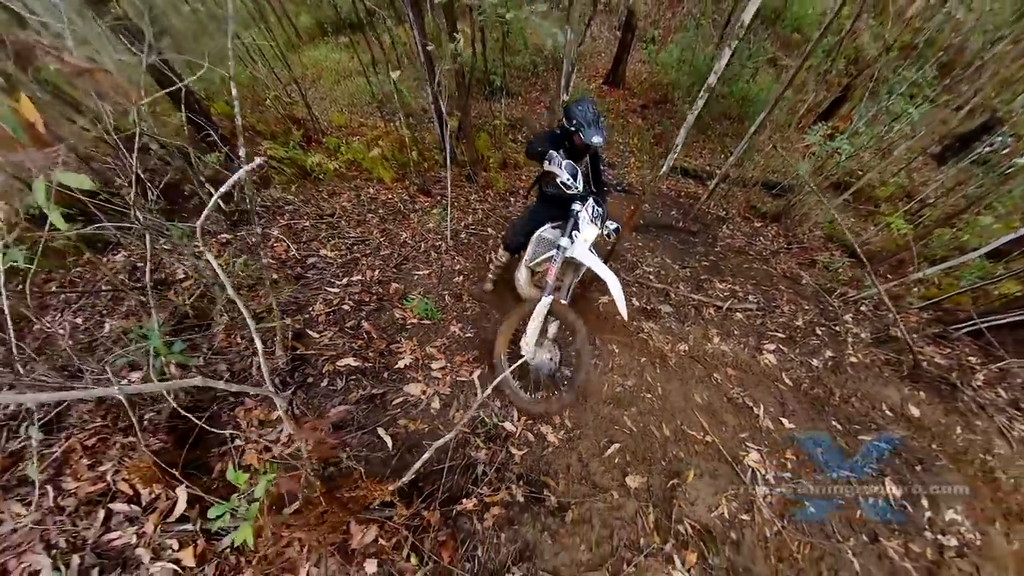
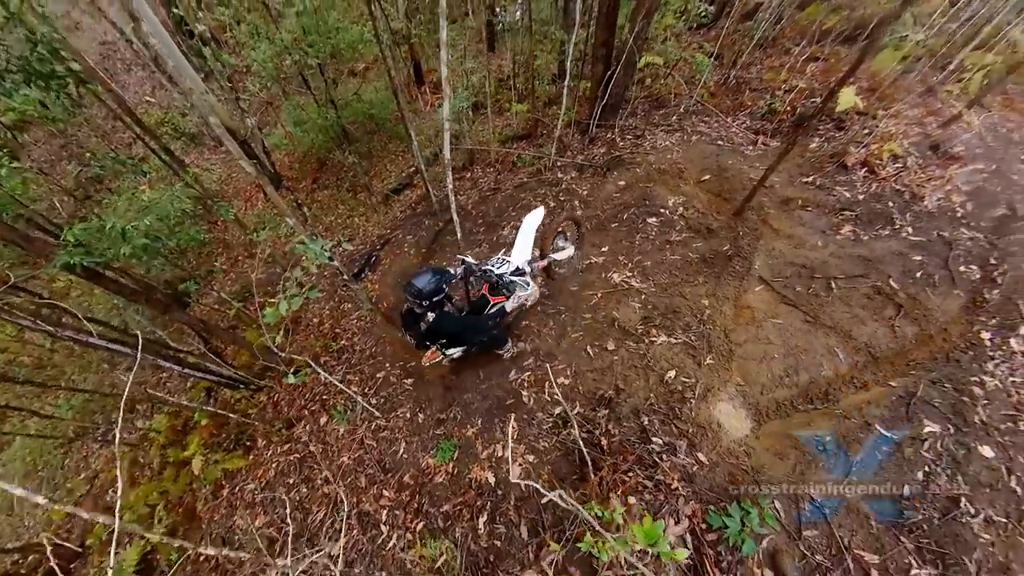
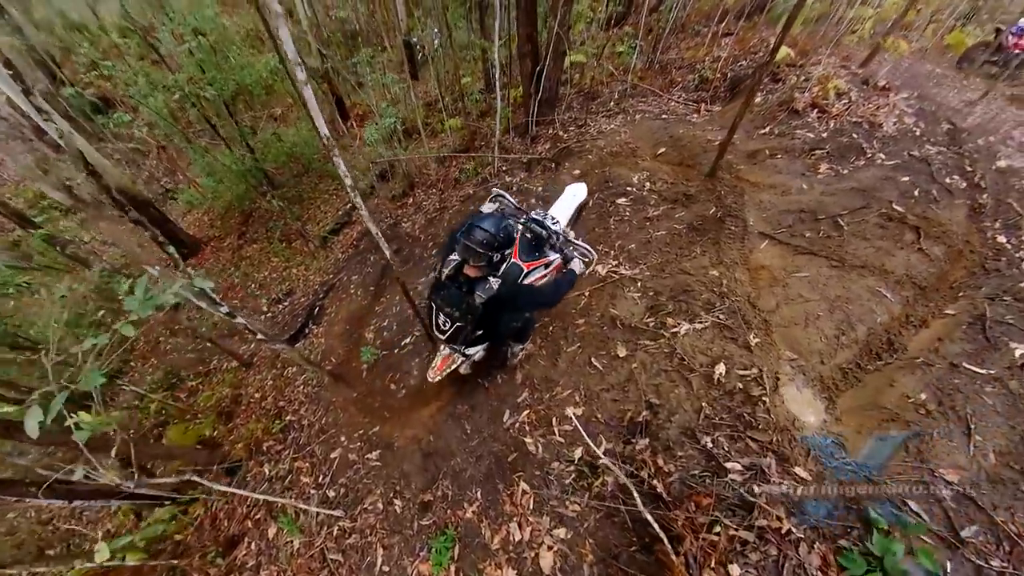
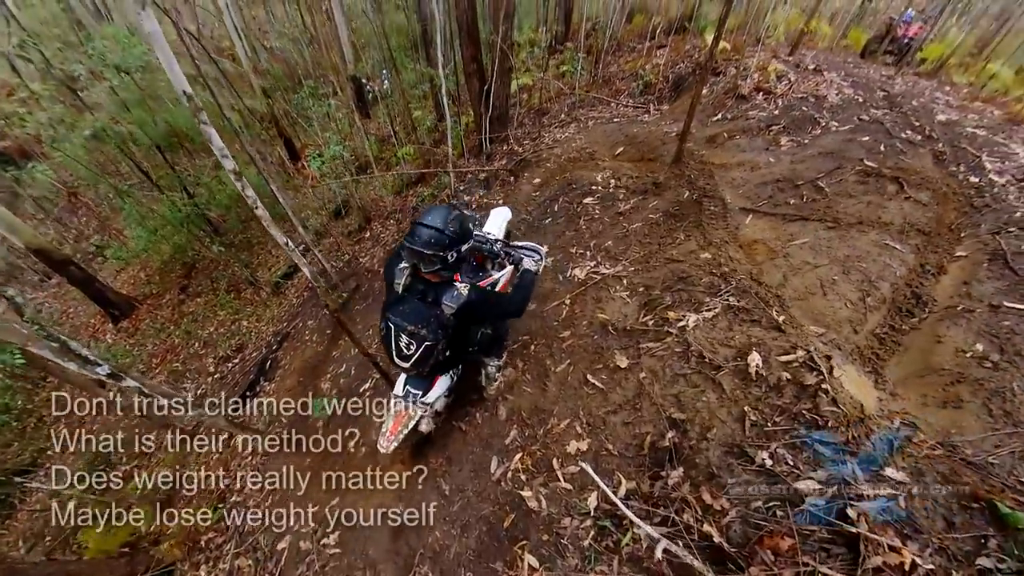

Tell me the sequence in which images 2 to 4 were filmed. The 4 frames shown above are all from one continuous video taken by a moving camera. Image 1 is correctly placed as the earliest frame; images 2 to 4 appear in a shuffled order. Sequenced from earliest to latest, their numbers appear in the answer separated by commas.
2, 3, 4
